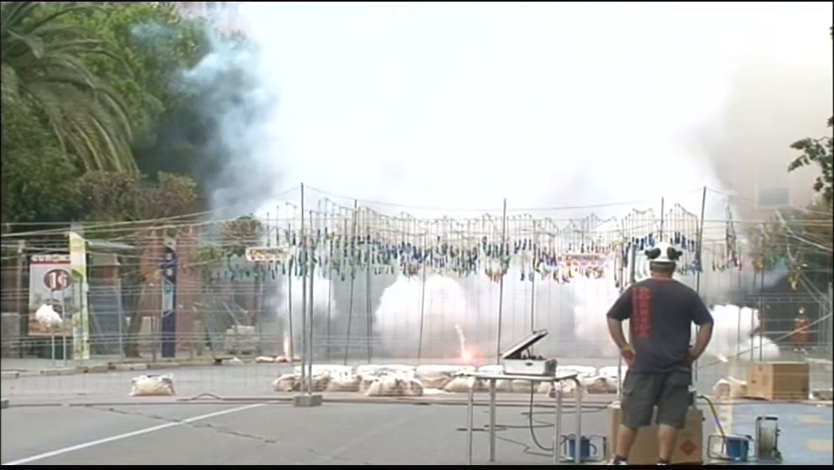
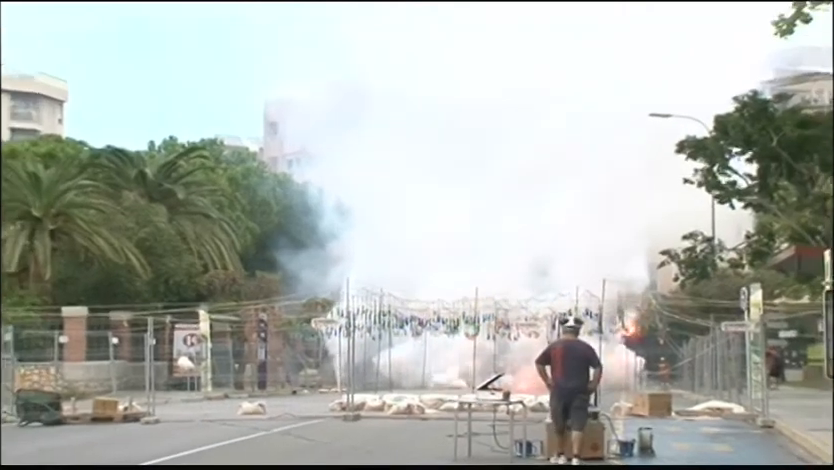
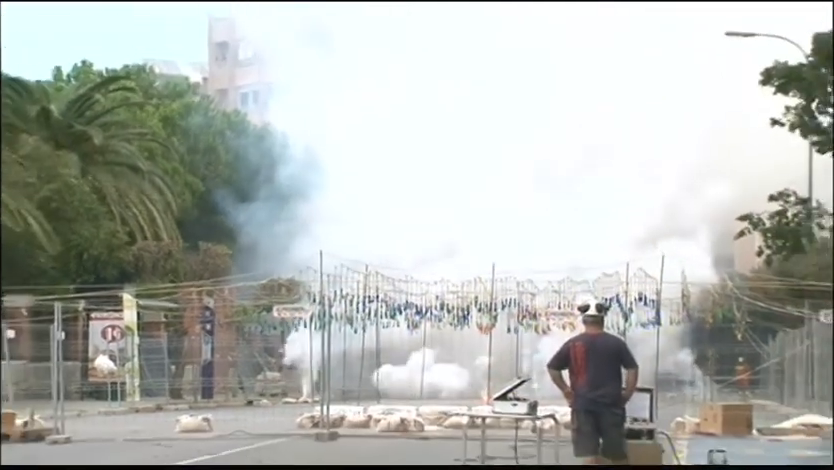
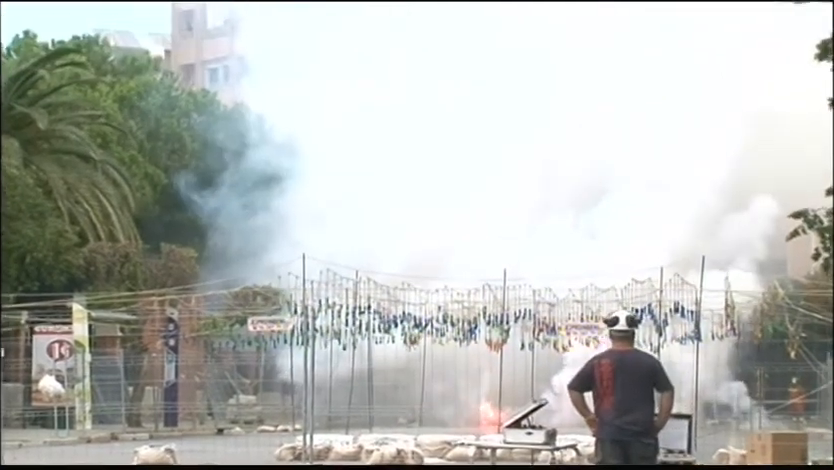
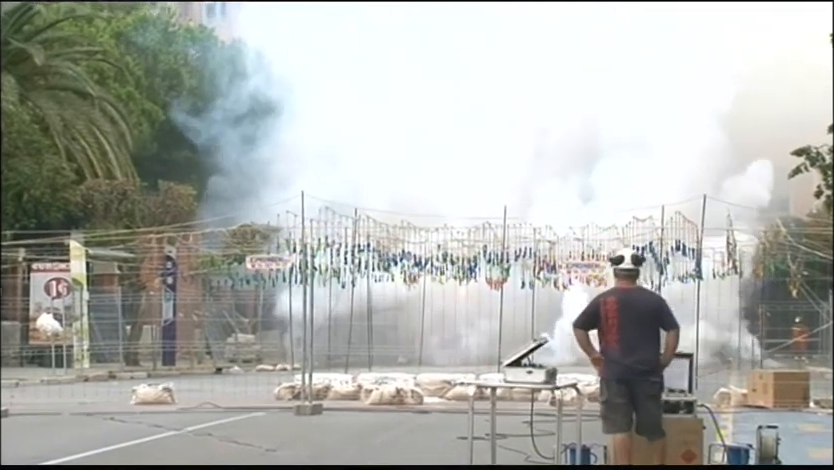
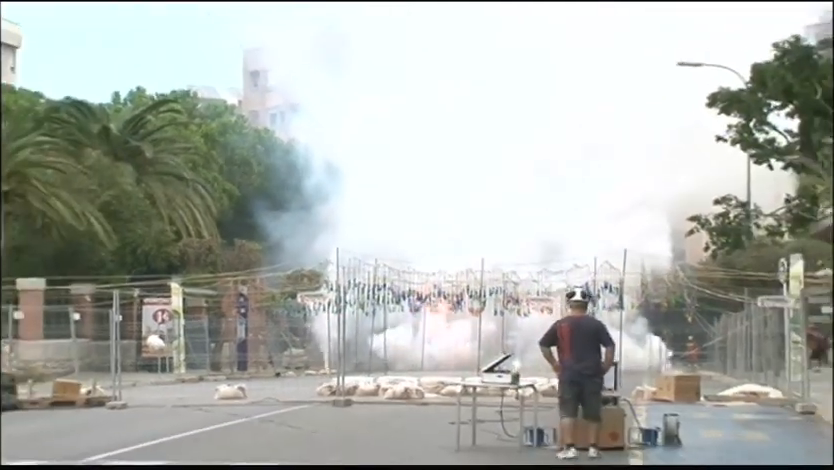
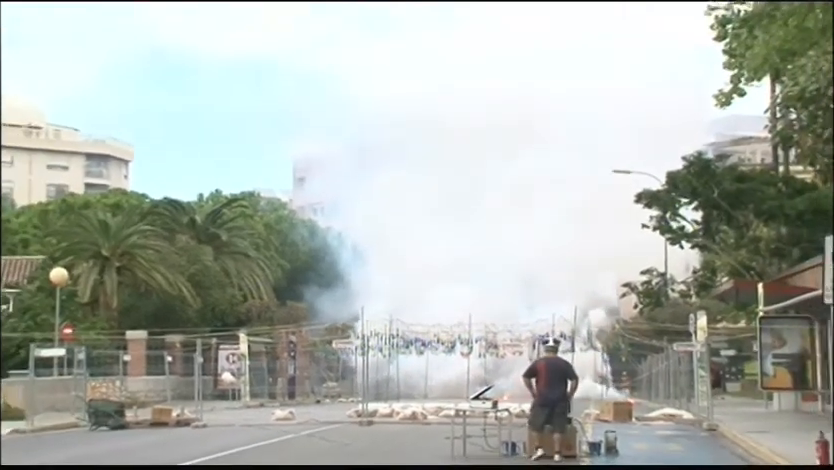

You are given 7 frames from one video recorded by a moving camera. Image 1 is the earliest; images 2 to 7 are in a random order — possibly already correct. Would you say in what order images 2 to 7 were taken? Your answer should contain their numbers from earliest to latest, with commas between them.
5, 4, 3, 6, 2, 7
